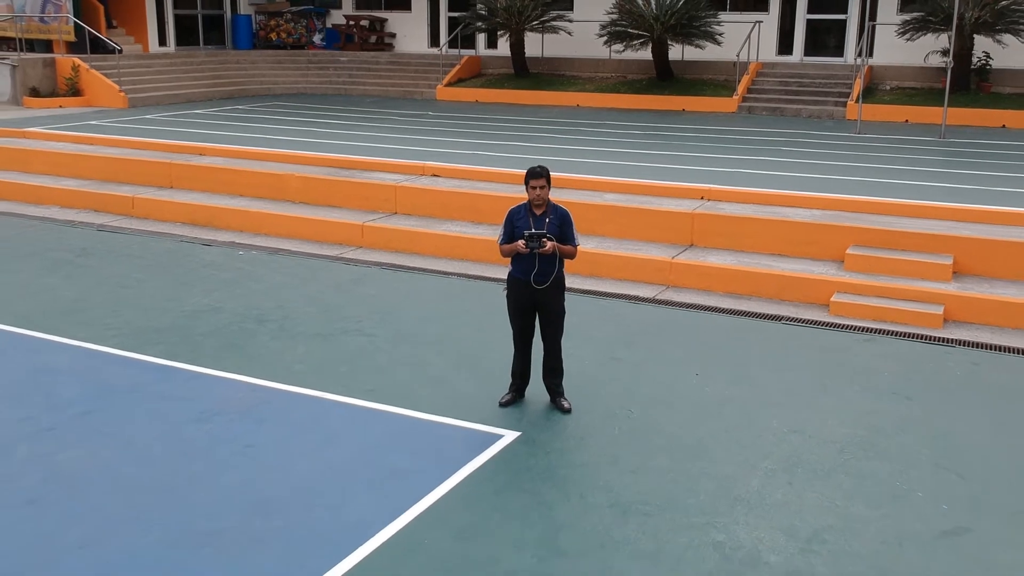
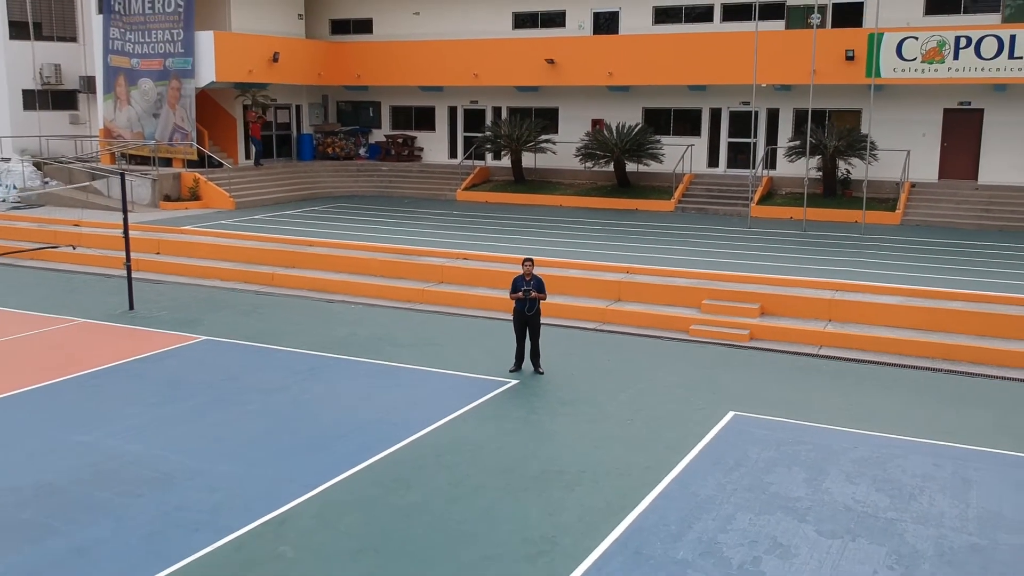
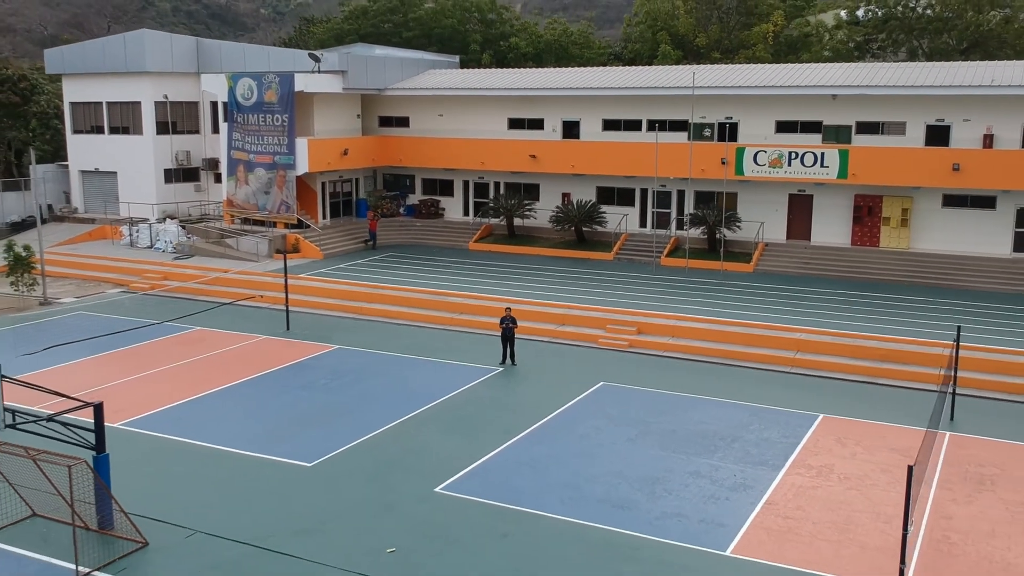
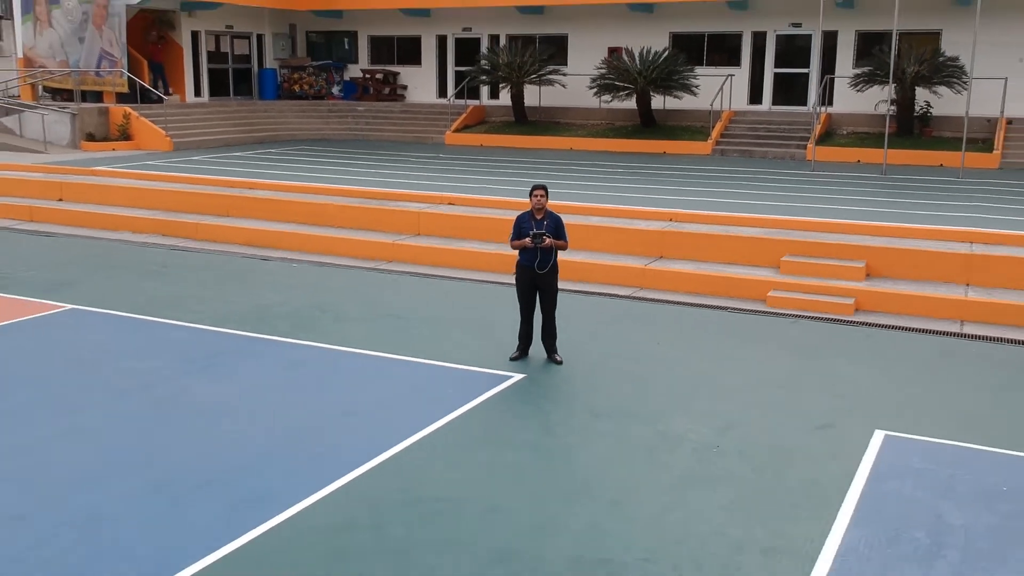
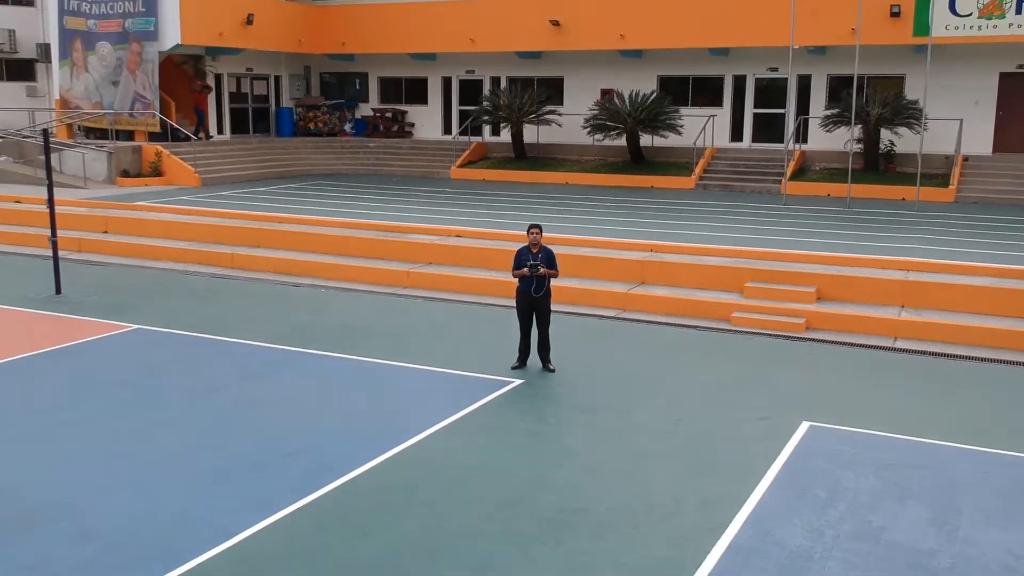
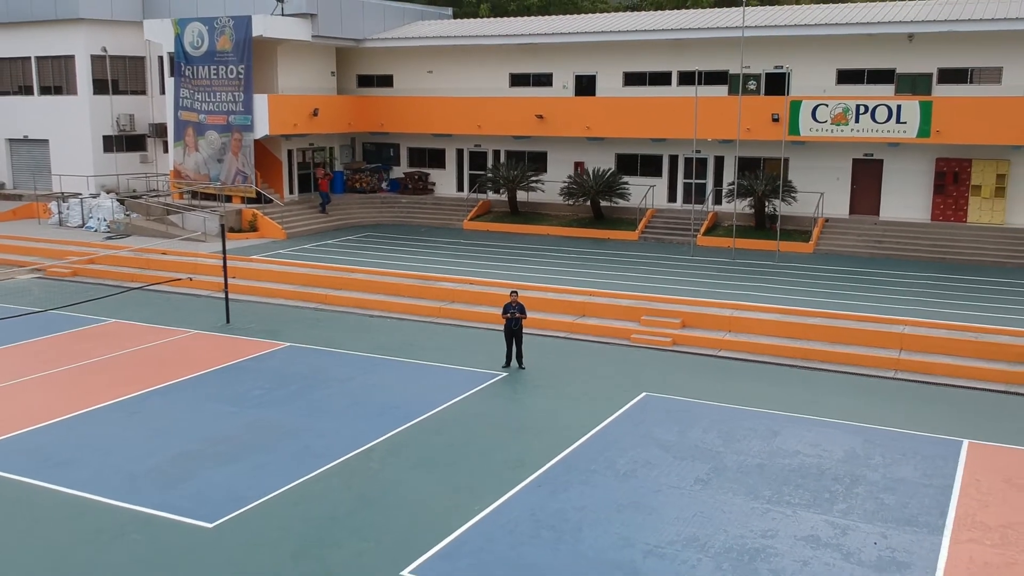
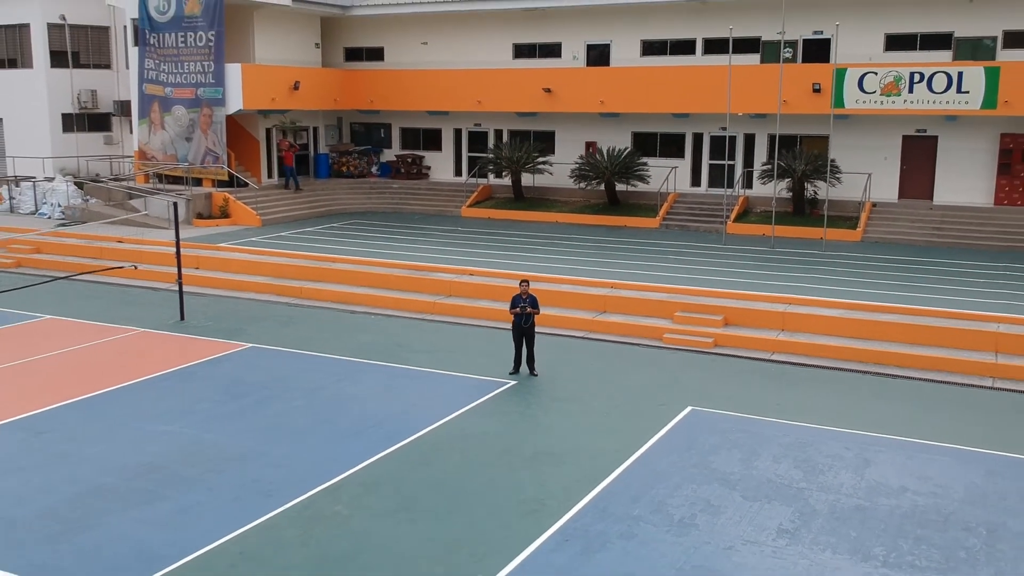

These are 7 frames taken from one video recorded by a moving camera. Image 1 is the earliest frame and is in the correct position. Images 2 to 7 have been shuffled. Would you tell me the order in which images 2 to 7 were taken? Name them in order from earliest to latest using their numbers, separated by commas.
4, 5, 2, 7, 6, 3
